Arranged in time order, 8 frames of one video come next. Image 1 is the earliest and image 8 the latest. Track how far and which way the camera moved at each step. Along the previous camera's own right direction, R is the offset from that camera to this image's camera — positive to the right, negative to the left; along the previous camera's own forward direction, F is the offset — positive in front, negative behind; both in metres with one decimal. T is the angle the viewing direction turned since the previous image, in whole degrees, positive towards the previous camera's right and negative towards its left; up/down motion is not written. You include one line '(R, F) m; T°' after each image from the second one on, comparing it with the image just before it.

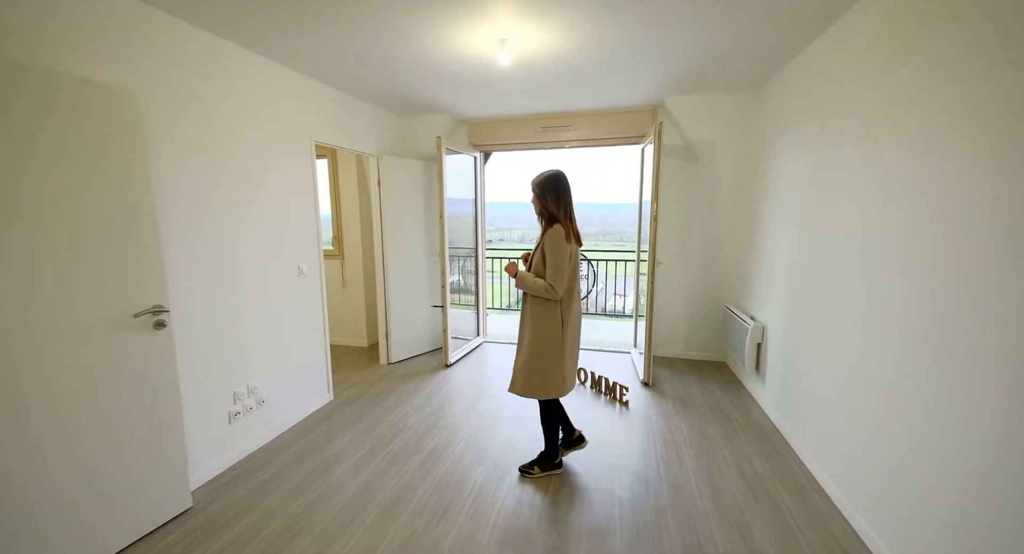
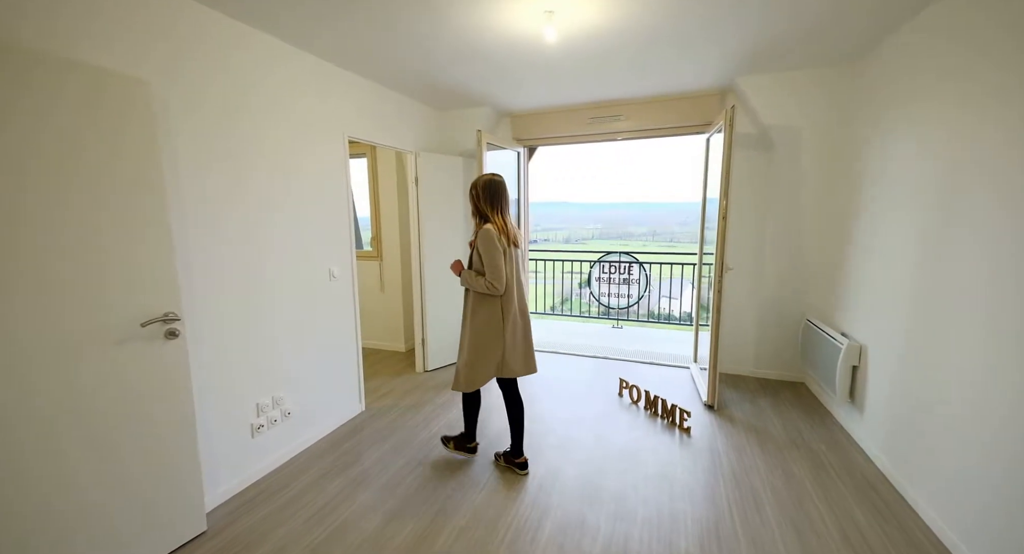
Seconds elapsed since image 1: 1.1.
(0.0, +0.3) m; -6°
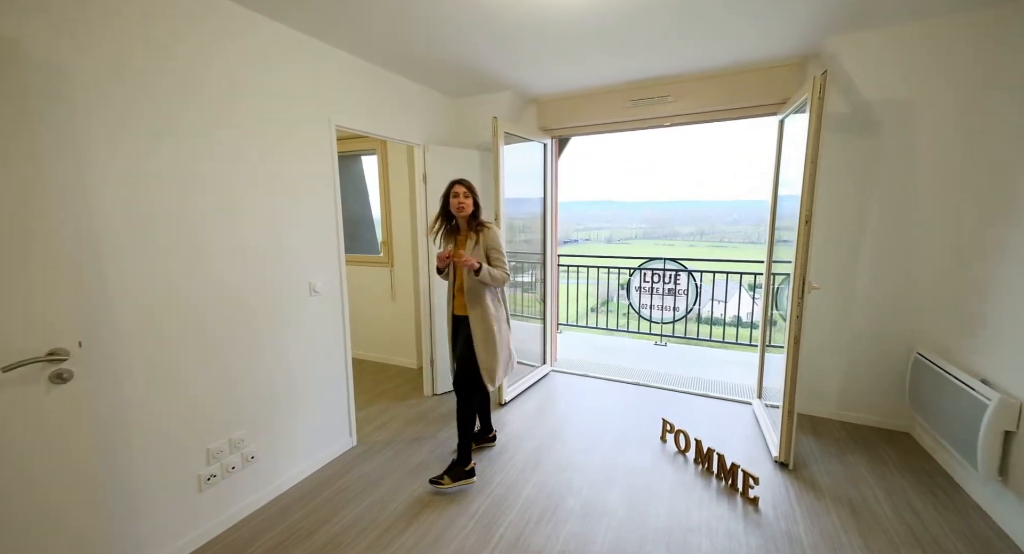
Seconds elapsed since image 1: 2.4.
(+0.1, +0.5) m; -6°
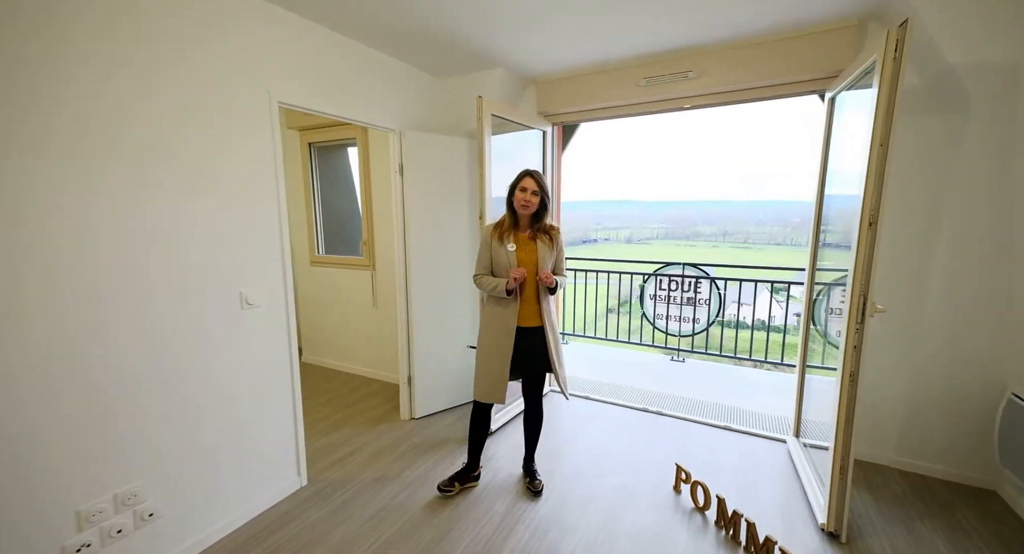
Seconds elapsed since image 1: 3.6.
(+0.2, +0.4) m; -2°
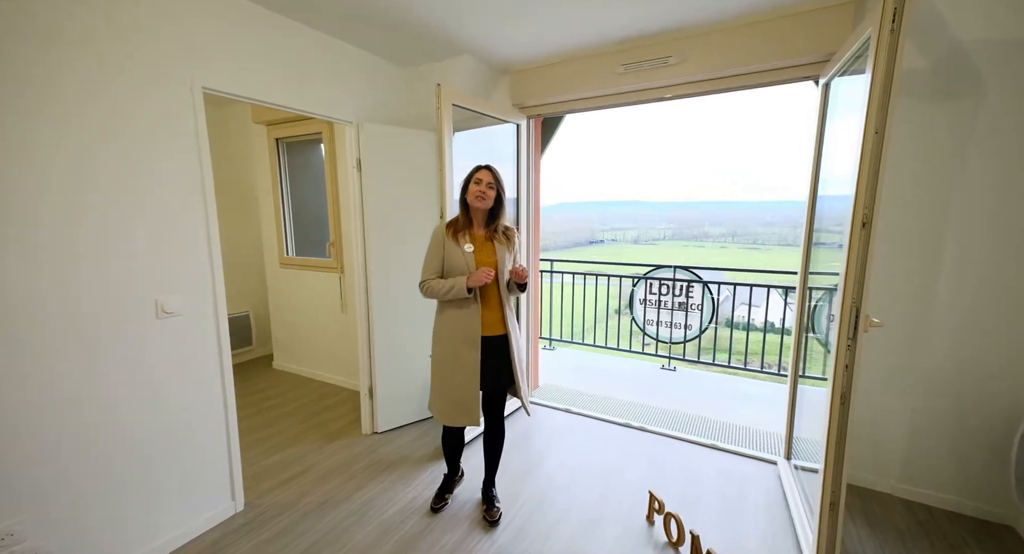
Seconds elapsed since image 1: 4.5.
(+0.2, +0.2) m; -1°
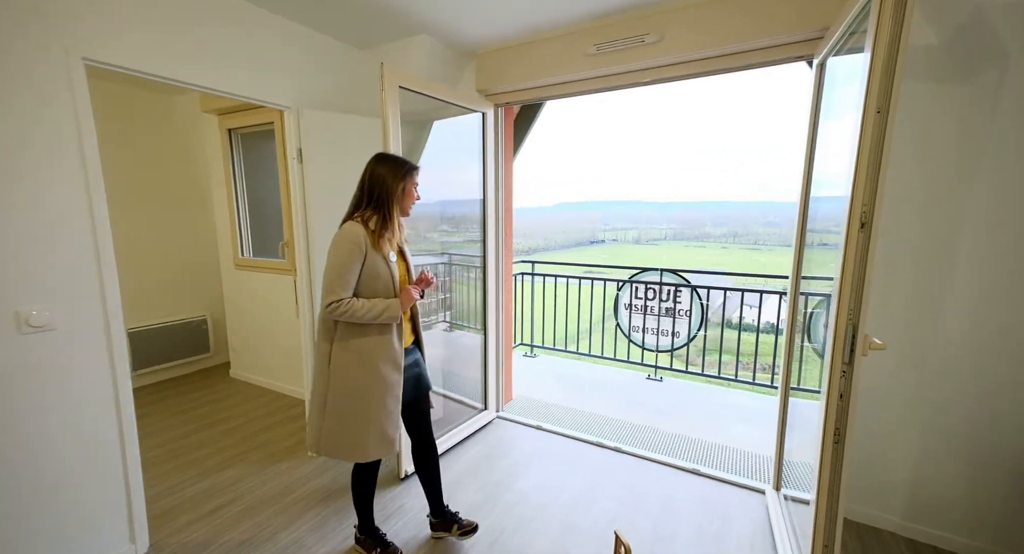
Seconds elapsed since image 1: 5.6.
(+0.2, +0.3) m; 0°
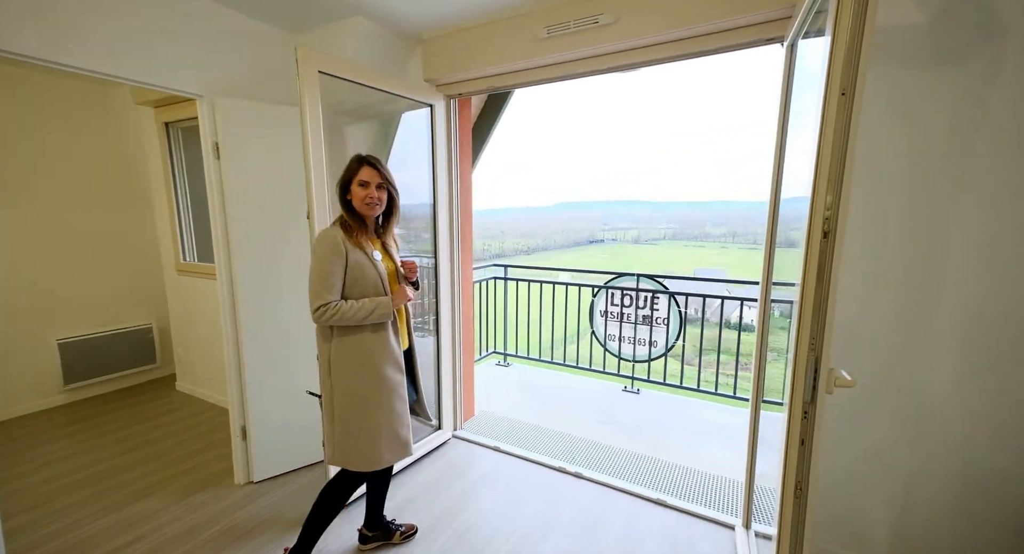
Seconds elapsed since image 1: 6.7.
(+0.3, +0.2) m; 0°
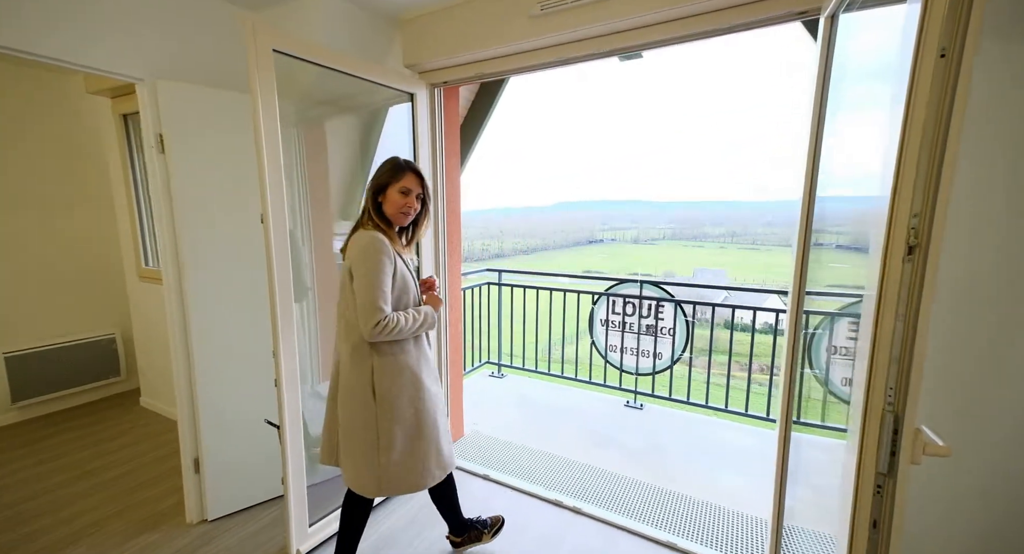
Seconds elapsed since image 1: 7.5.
(0.0, +0.2) m; 0°
